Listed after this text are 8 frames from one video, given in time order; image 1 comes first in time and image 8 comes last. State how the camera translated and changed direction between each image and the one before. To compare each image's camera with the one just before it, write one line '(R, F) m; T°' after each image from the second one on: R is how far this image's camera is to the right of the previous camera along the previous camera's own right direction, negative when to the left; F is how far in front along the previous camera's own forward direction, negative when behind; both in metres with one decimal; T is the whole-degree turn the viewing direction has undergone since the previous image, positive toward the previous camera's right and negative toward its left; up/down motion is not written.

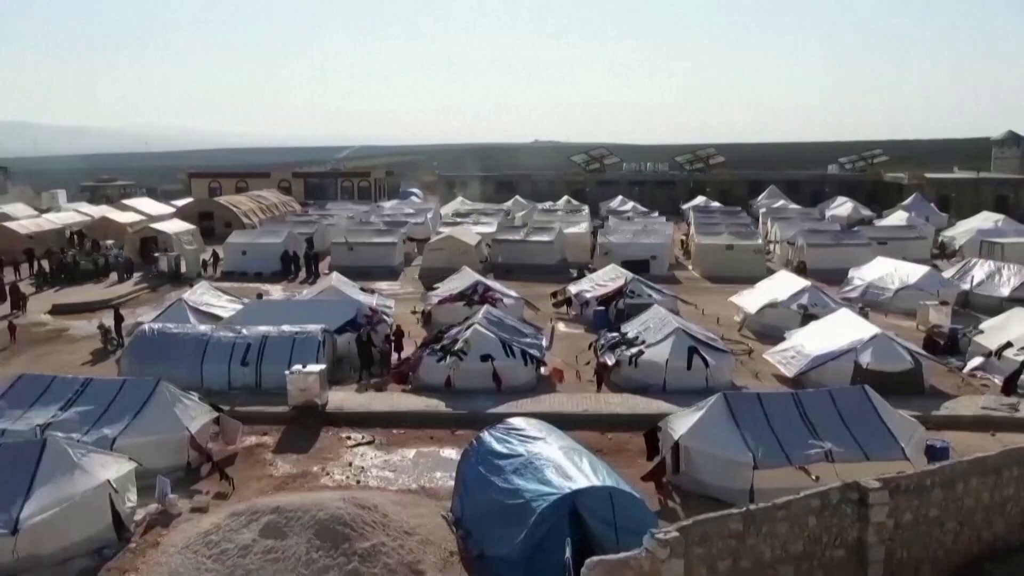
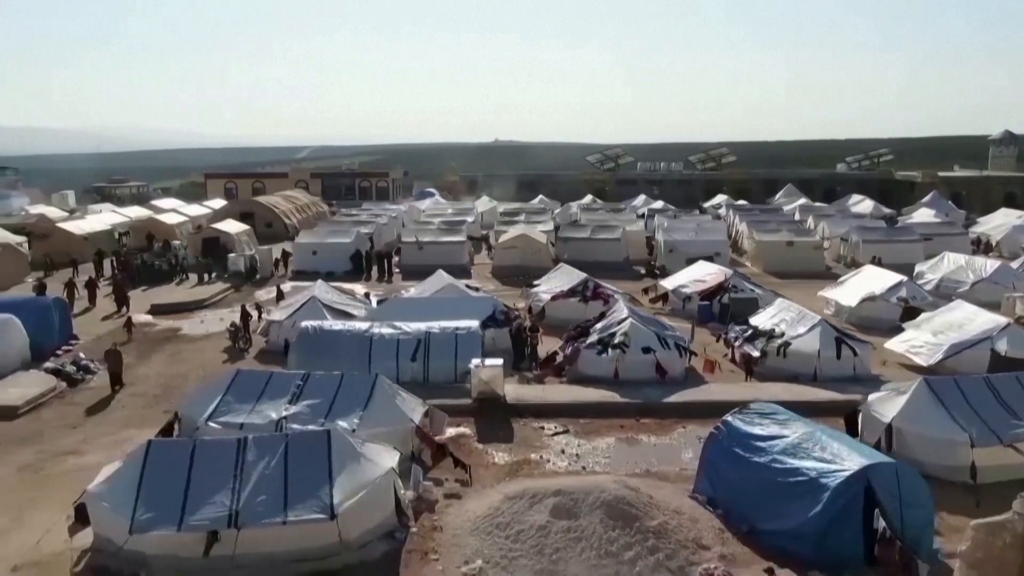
(-3.8, -0.5) m; +3°
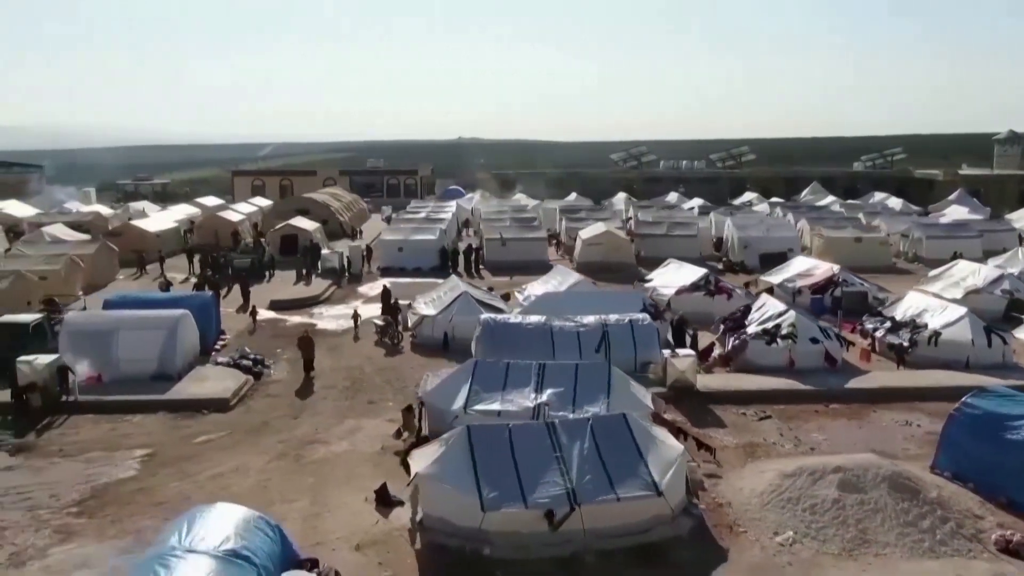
(-4.2, -0.6) m; +2°
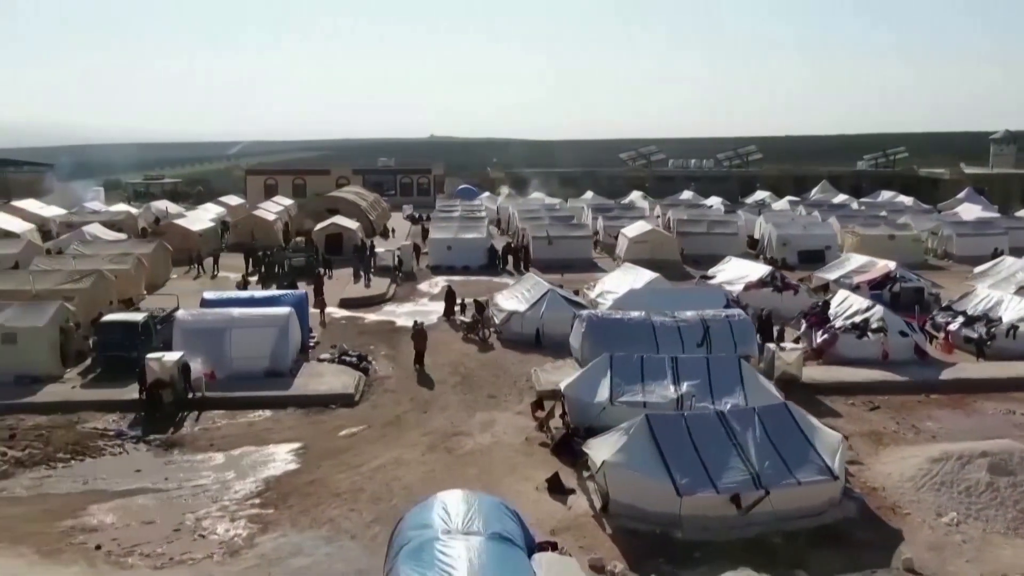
(-2.7, -0.4) m; +2°
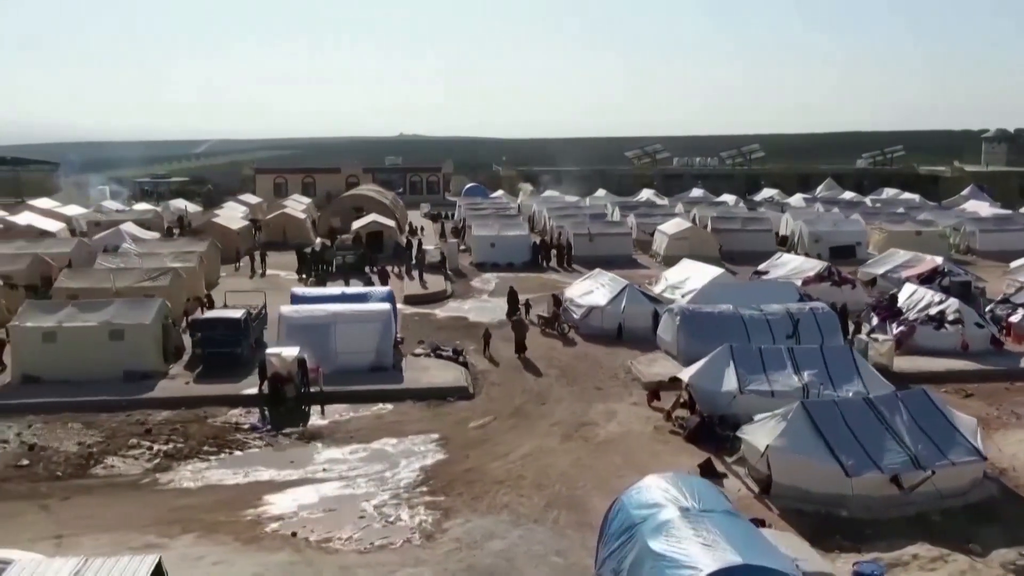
(-2.6, -0.4) m; +2°
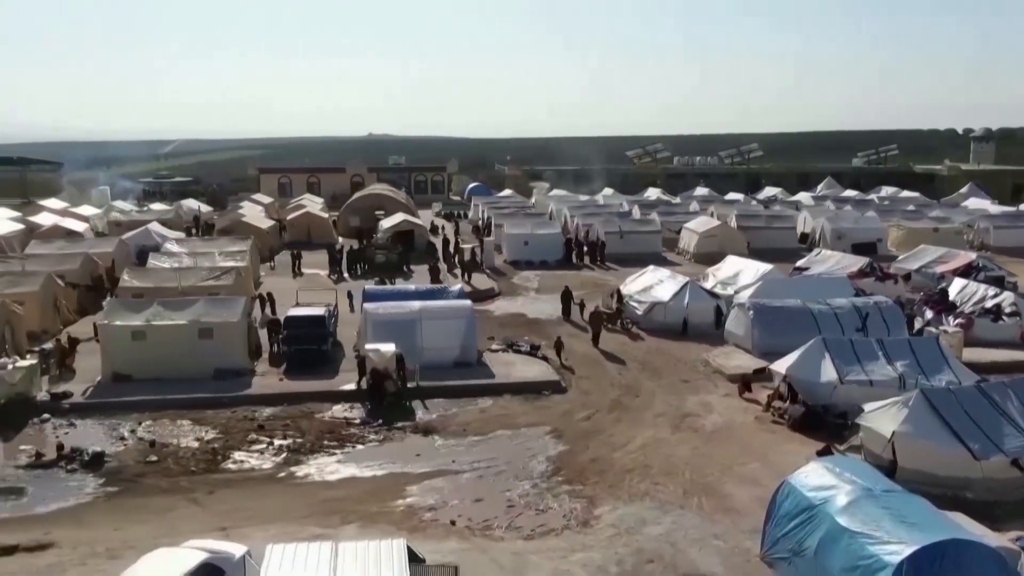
(-2.3, -0.3) m; +2°
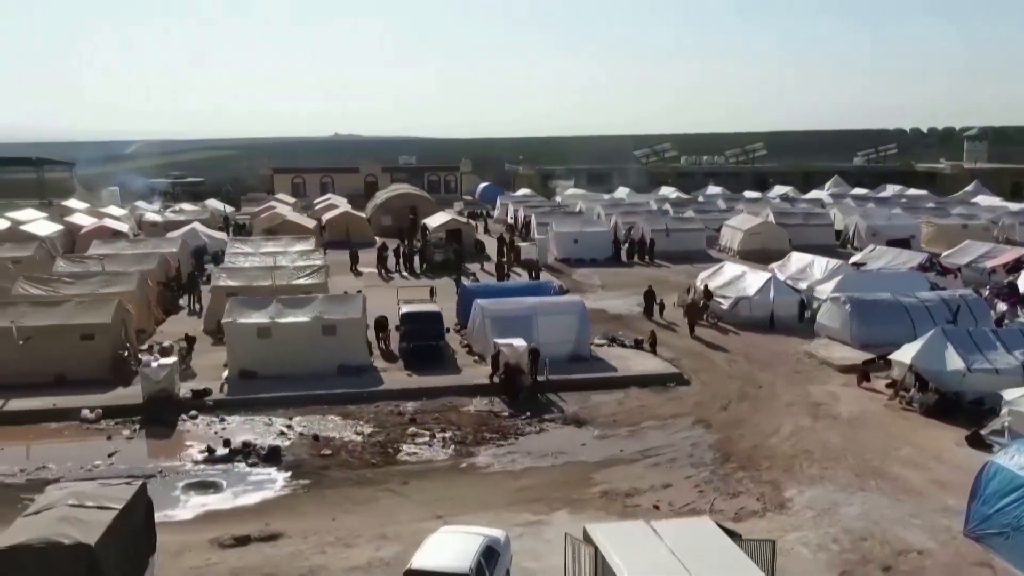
(-3.1, -0.3) m; +2°
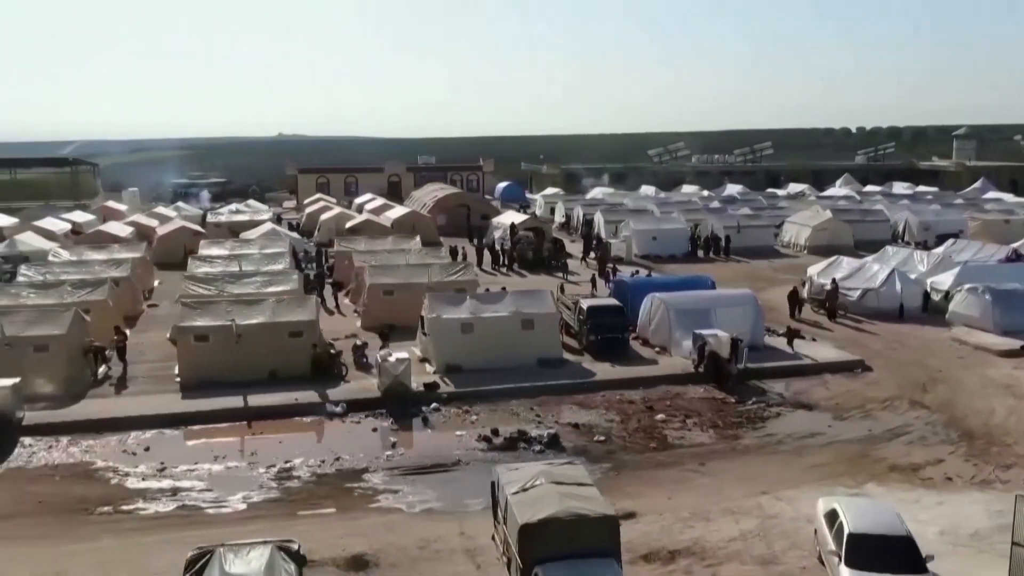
(-5.1, -0.6) m; +4°
